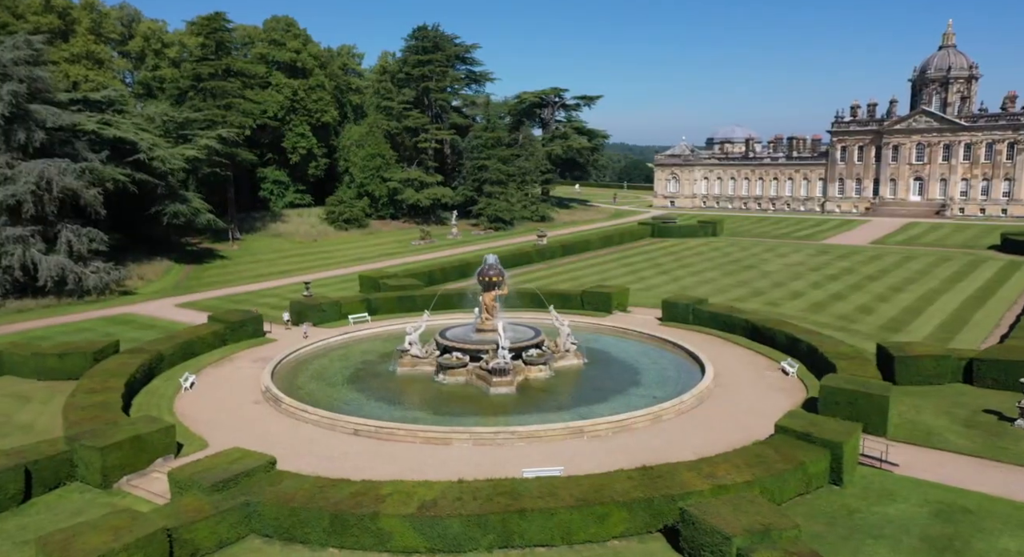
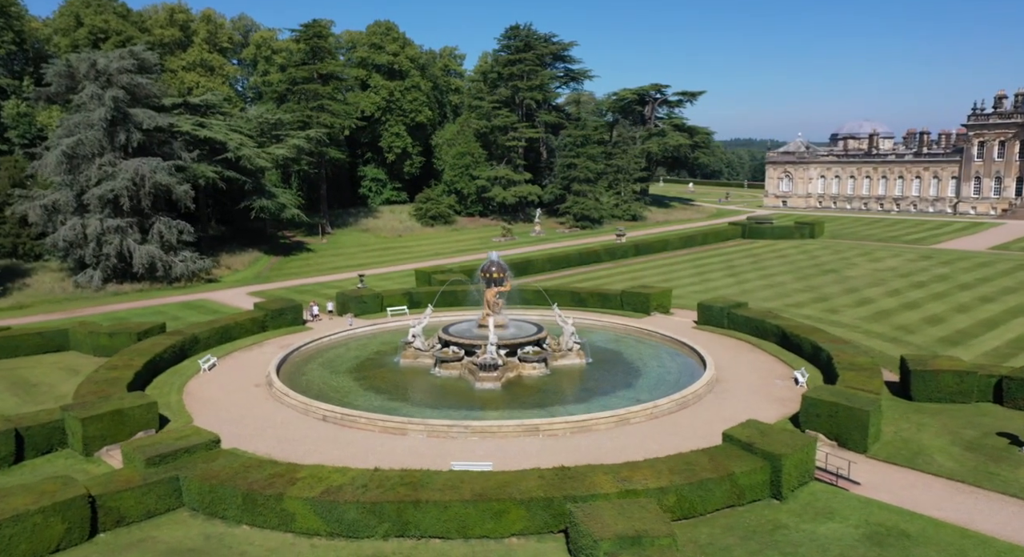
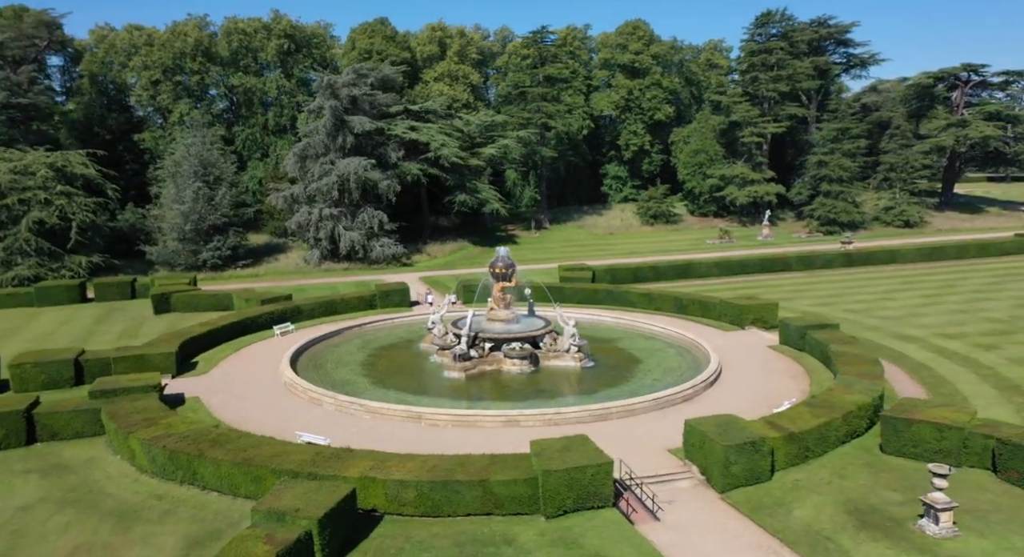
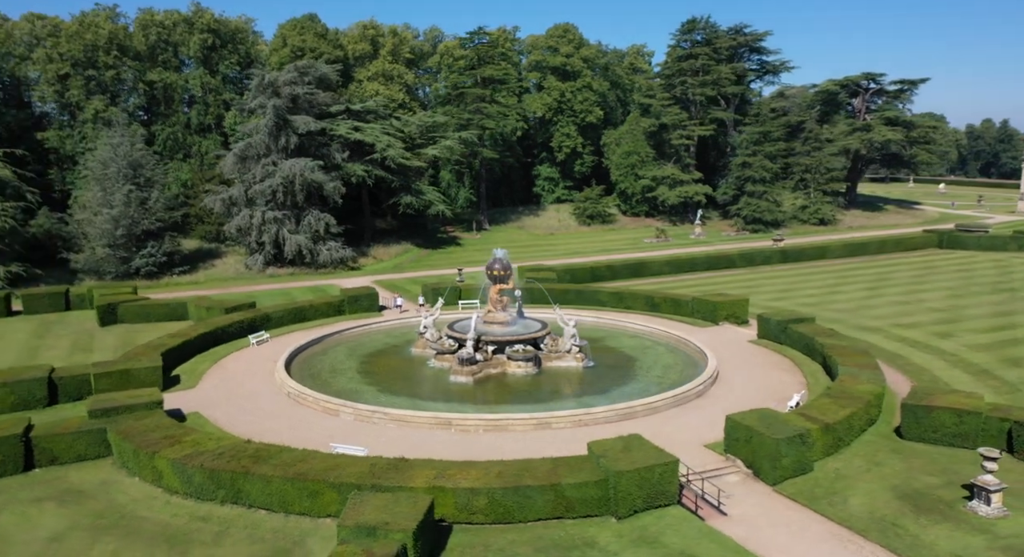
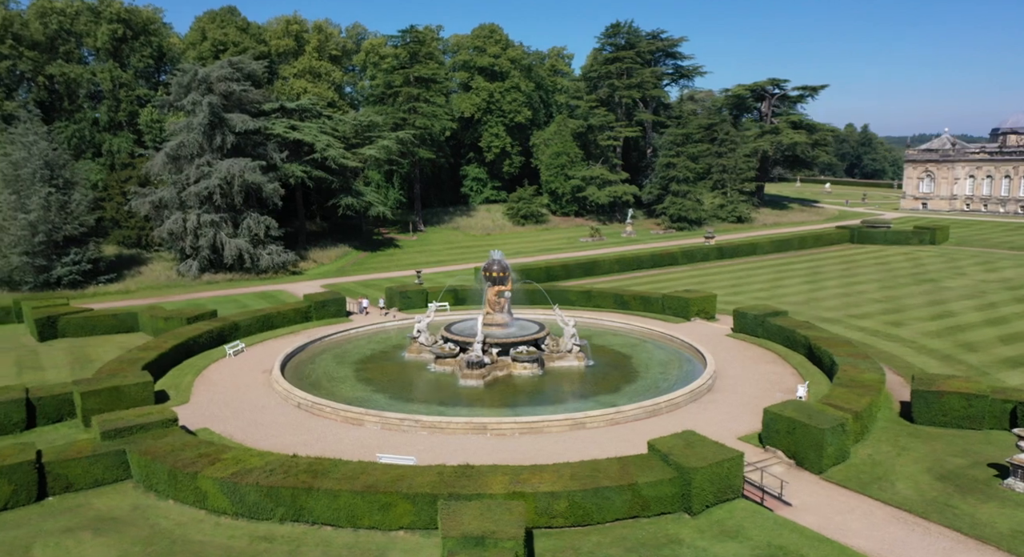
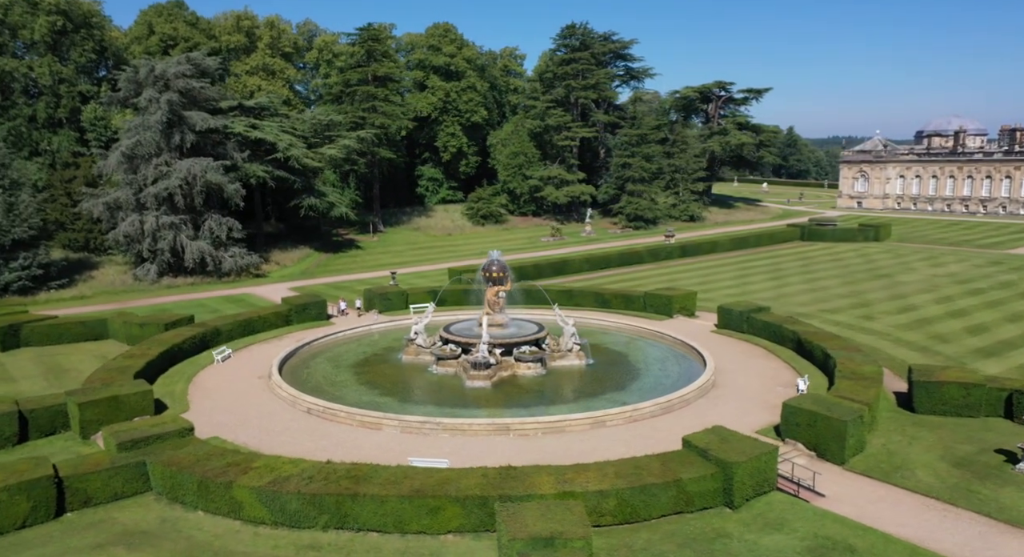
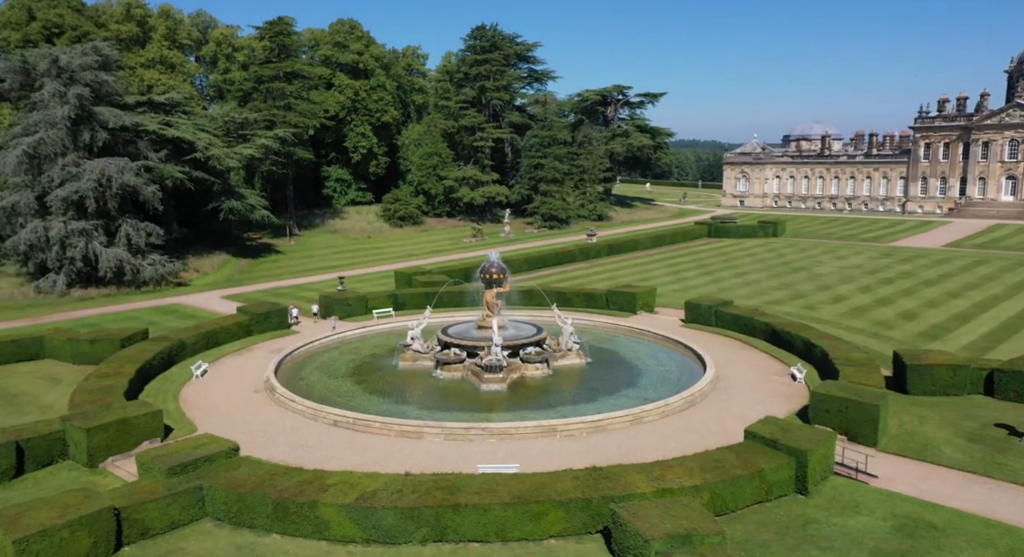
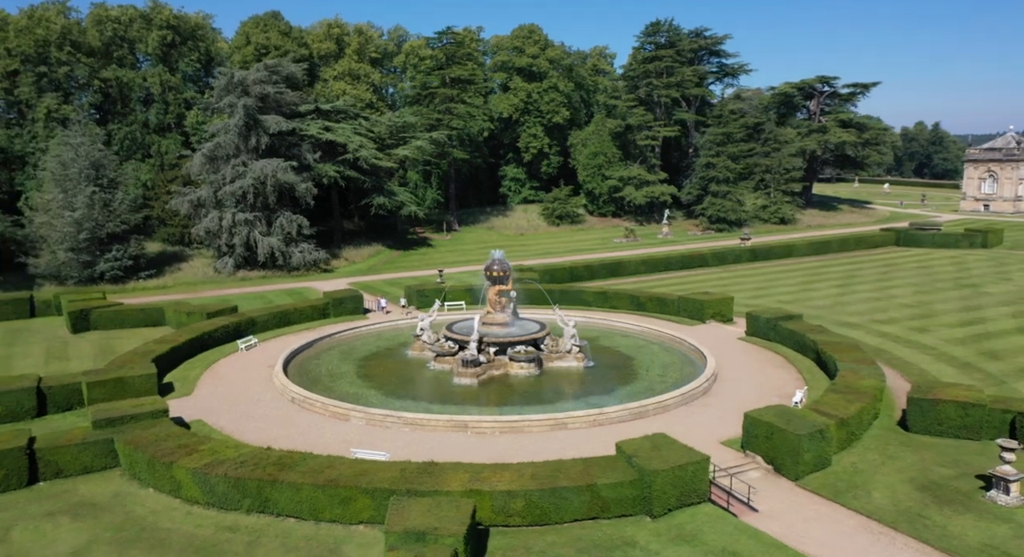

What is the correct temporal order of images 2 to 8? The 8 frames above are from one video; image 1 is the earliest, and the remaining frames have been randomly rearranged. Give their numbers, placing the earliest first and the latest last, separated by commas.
7, 2, 6, 5, 8, 4, 3
